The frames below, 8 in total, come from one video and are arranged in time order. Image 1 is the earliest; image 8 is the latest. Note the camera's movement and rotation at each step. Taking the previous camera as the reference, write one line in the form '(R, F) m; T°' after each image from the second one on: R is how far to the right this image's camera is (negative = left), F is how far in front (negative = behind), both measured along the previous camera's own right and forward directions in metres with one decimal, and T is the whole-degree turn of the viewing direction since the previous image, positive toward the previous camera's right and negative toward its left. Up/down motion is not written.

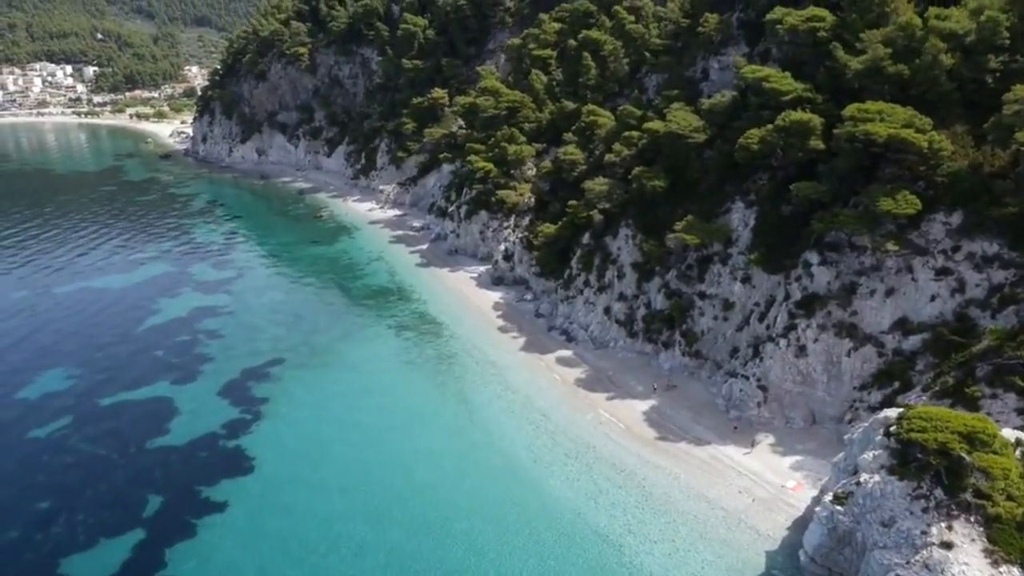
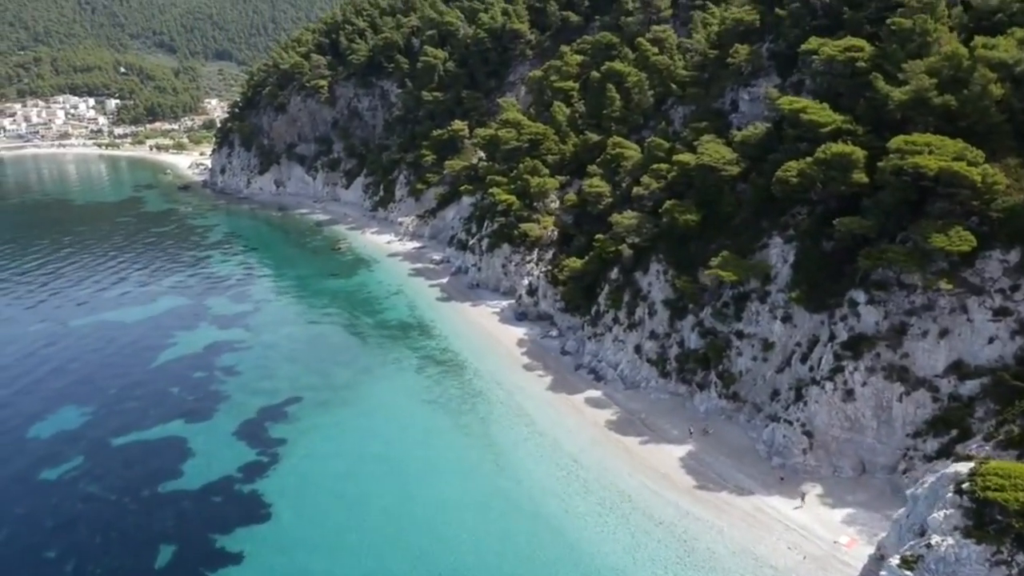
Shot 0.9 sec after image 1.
(-0.8, +1.5) m; -1°
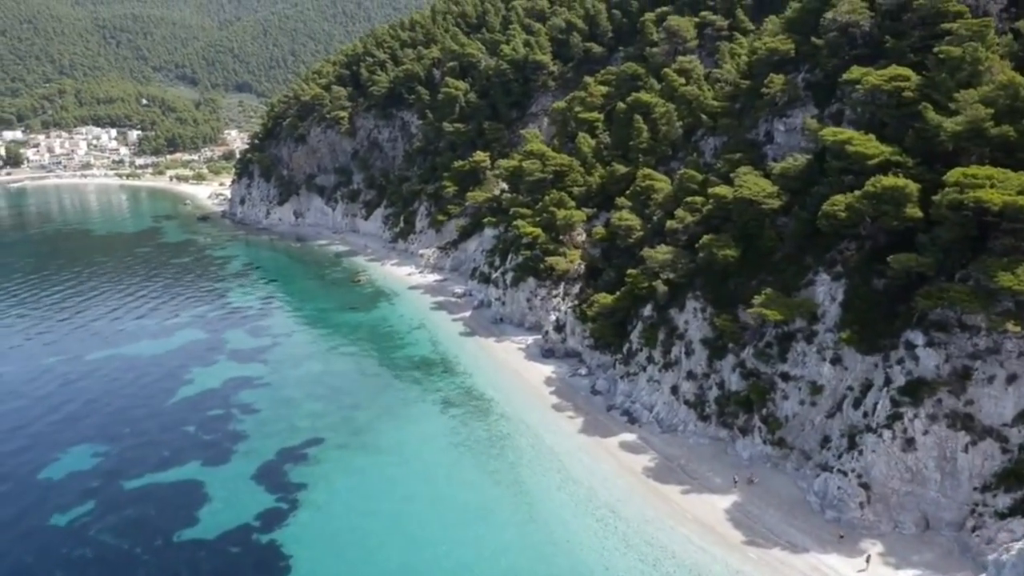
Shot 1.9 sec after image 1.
(-0.9, +1.7) m; -1°
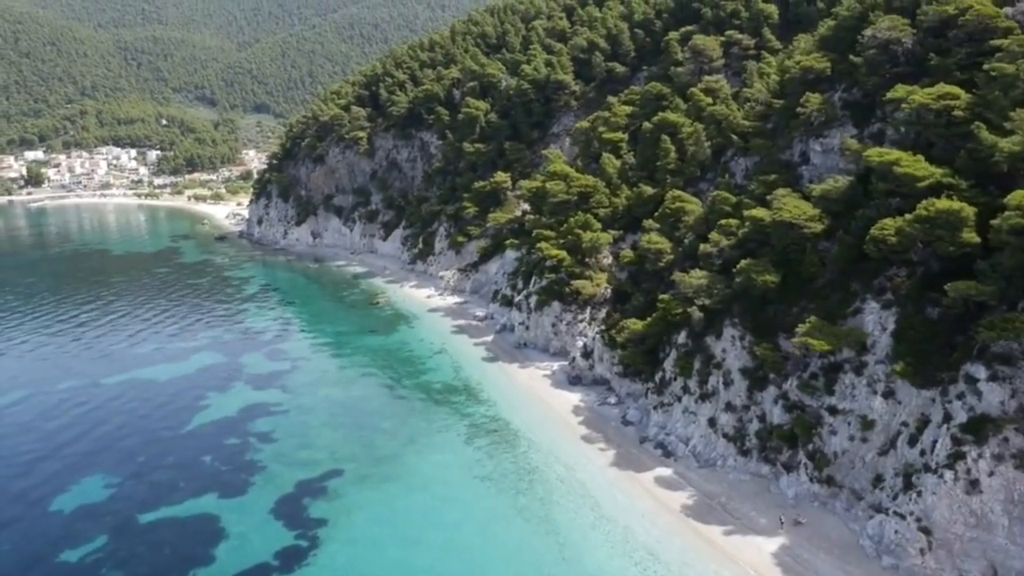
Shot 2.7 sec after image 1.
(-0.8, +1.6) m; -1°
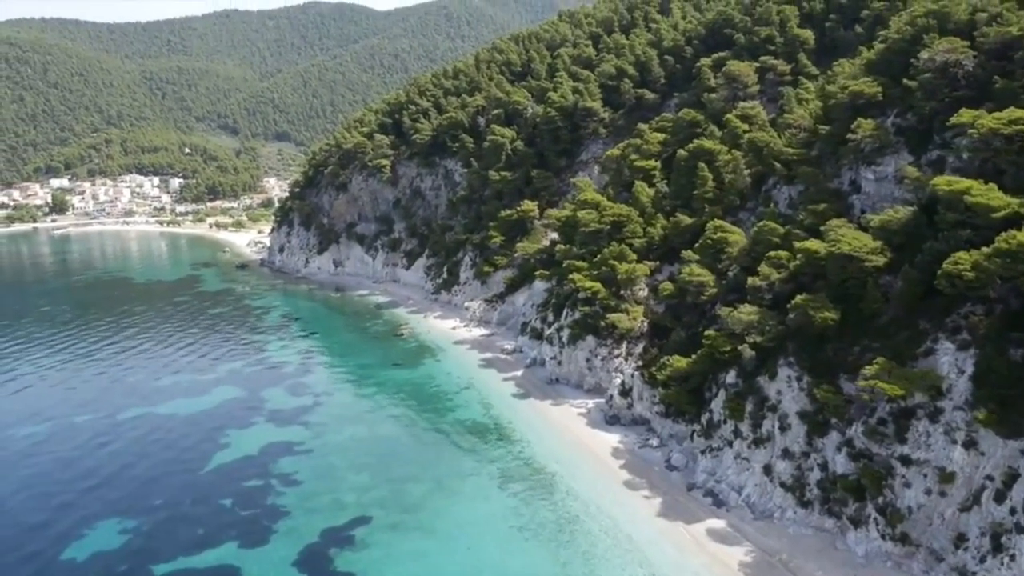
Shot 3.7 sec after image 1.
(-1.1, +2.3) m; -1°
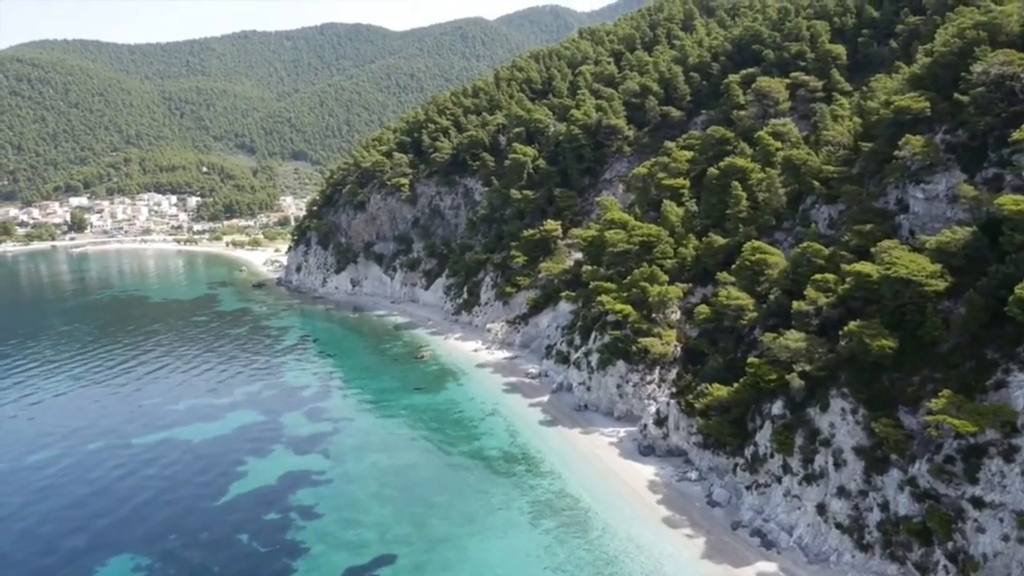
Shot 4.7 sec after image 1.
(-1.0, +2.0) m; -1°
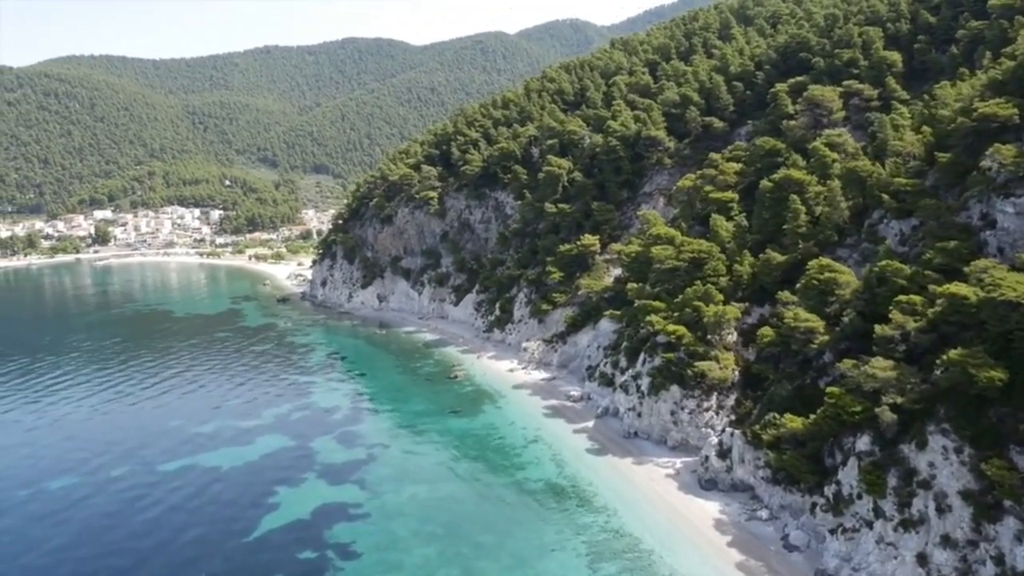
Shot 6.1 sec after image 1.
(-1.9, +3.1) m; -1°
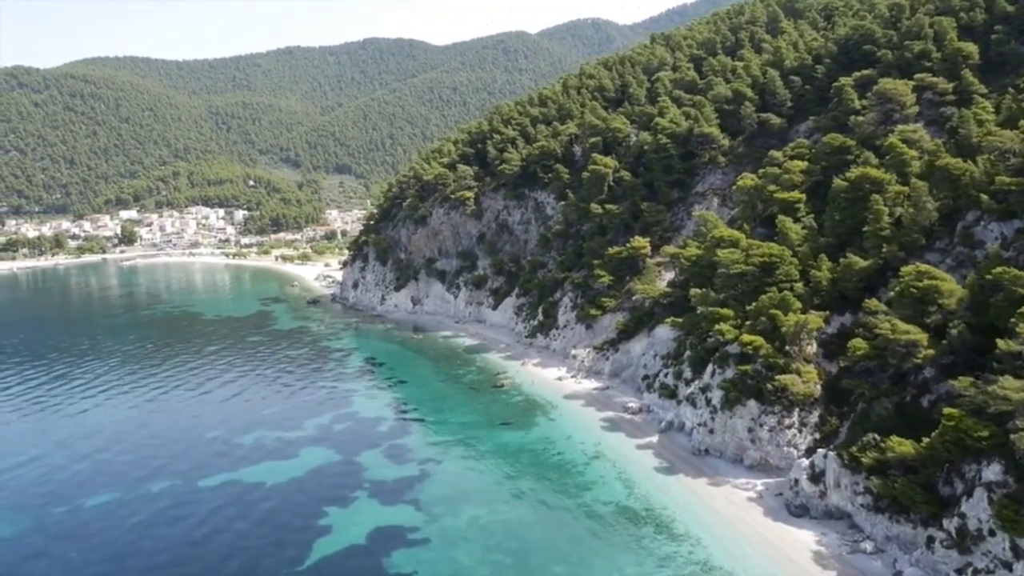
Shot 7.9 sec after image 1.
(-2.8, +3.3) m; -1°
